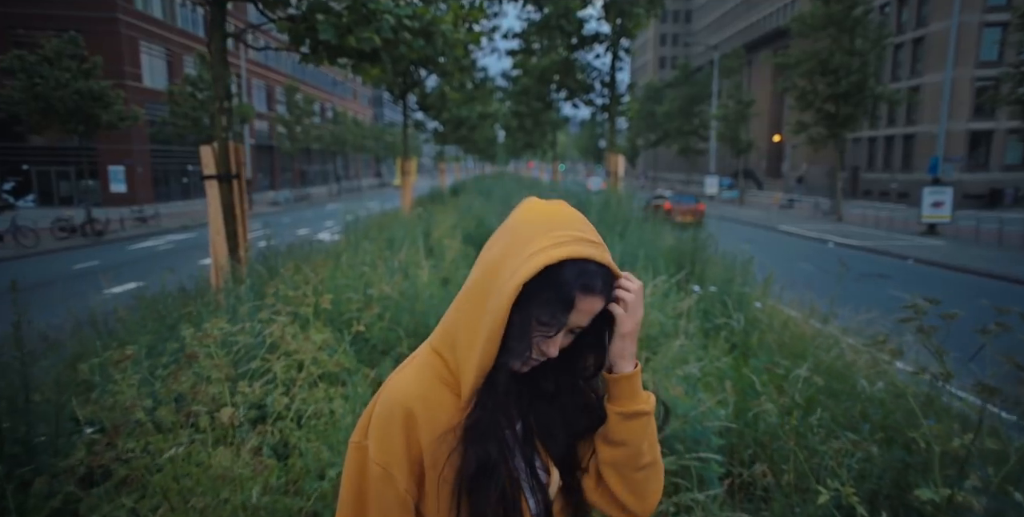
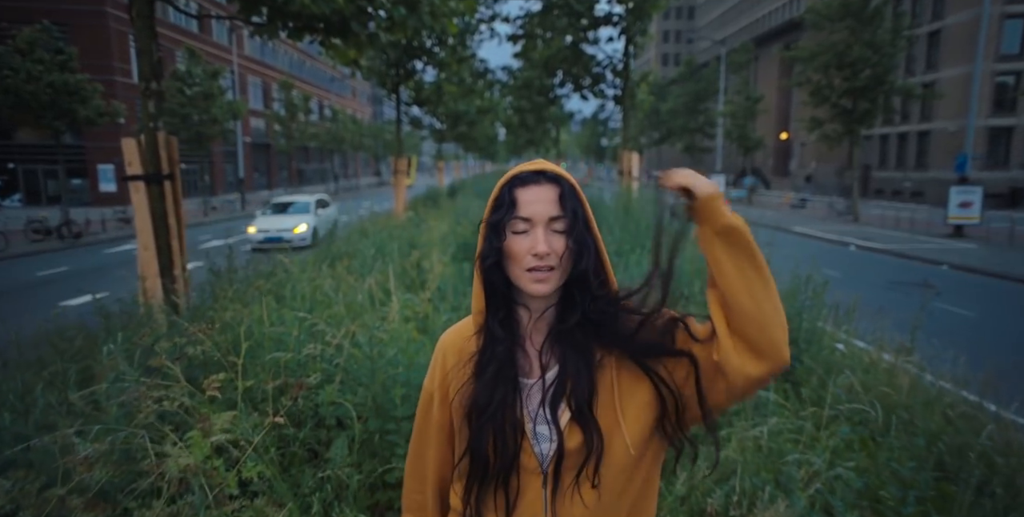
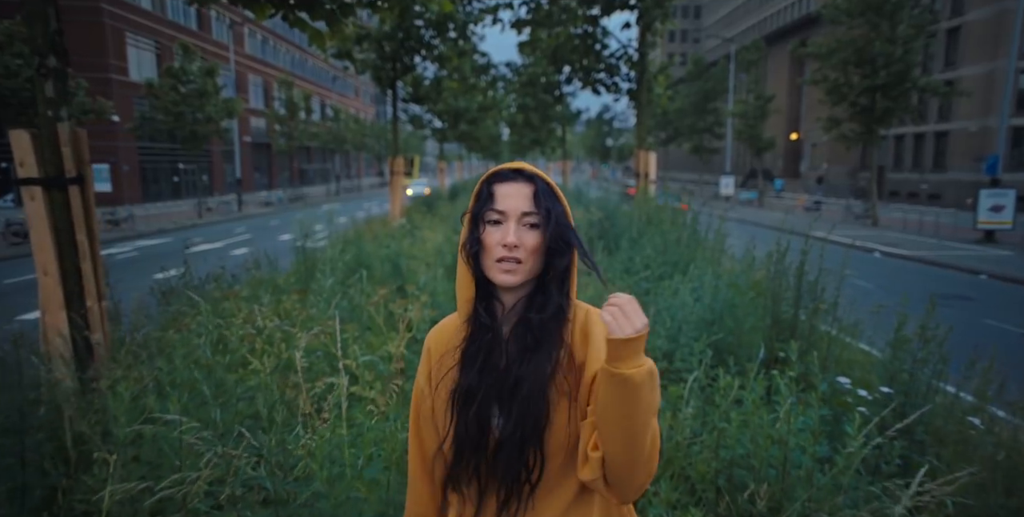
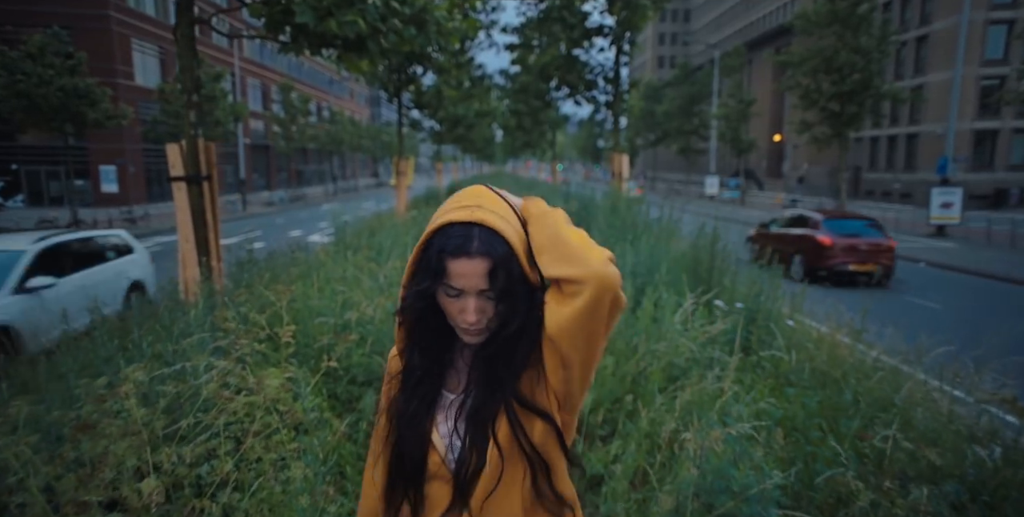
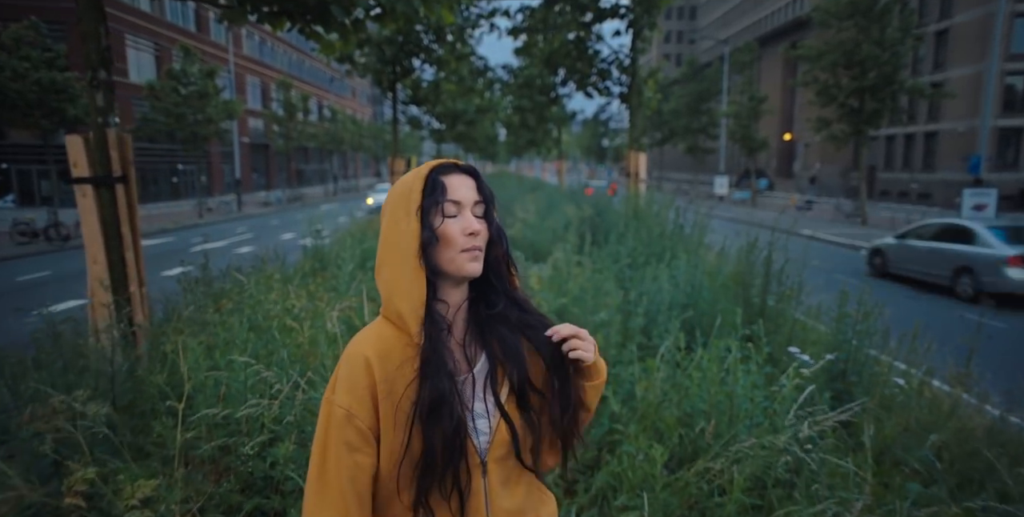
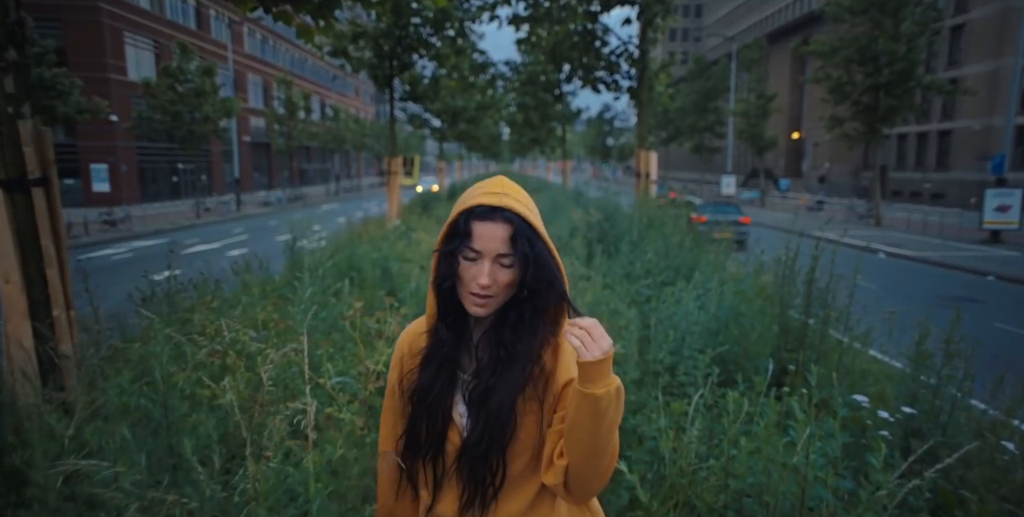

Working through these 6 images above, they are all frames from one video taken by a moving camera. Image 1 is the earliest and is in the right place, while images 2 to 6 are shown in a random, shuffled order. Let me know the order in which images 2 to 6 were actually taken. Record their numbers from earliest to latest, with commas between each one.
4, 2, 5, 3, 6
